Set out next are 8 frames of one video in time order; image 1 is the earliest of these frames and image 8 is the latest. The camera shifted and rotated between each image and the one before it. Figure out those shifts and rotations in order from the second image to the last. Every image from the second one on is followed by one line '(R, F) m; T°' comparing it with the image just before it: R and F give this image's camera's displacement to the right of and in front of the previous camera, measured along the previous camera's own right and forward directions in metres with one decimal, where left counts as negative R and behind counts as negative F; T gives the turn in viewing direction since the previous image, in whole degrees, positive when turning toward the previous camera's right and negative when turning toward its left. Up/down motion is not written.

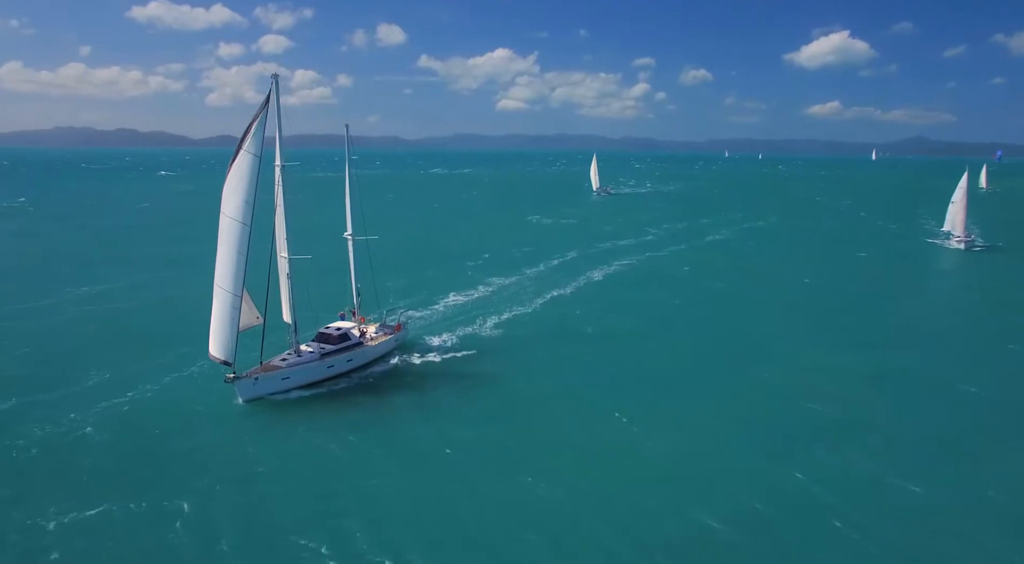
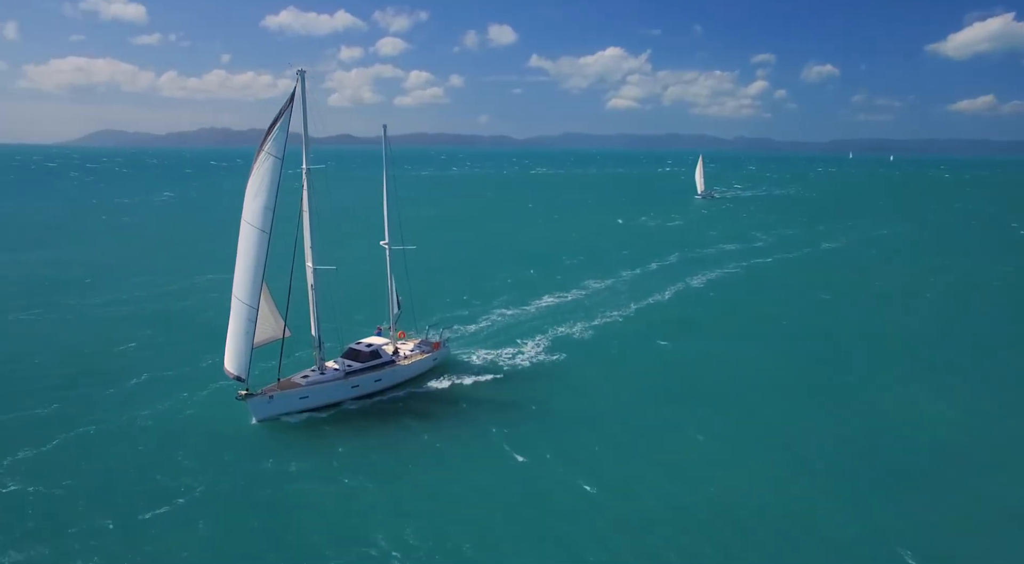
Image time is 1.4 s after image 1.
(+3.7, -0.4) m; -10°
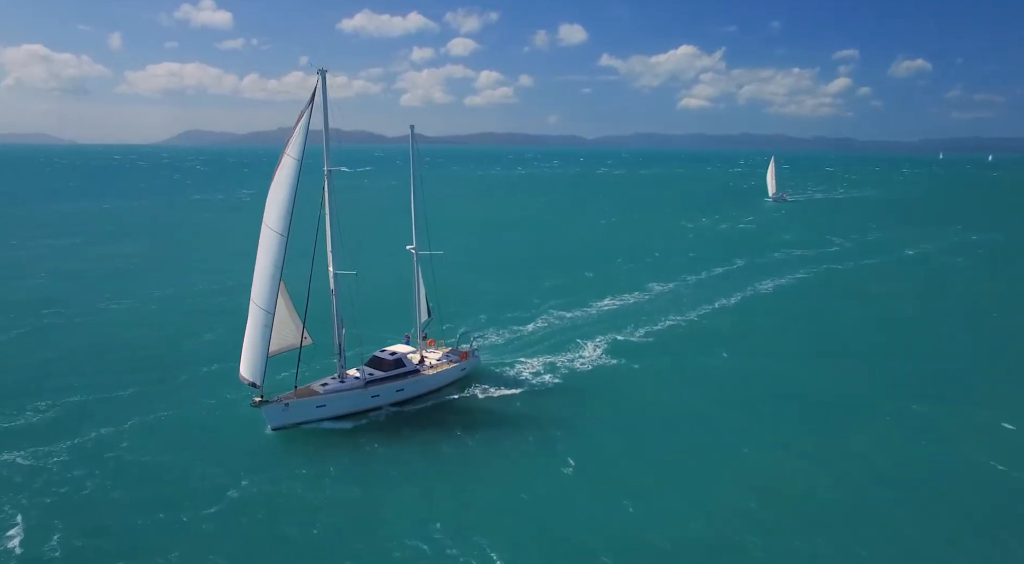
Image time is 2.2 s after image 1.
(+2.9, -0.2) m; -6°
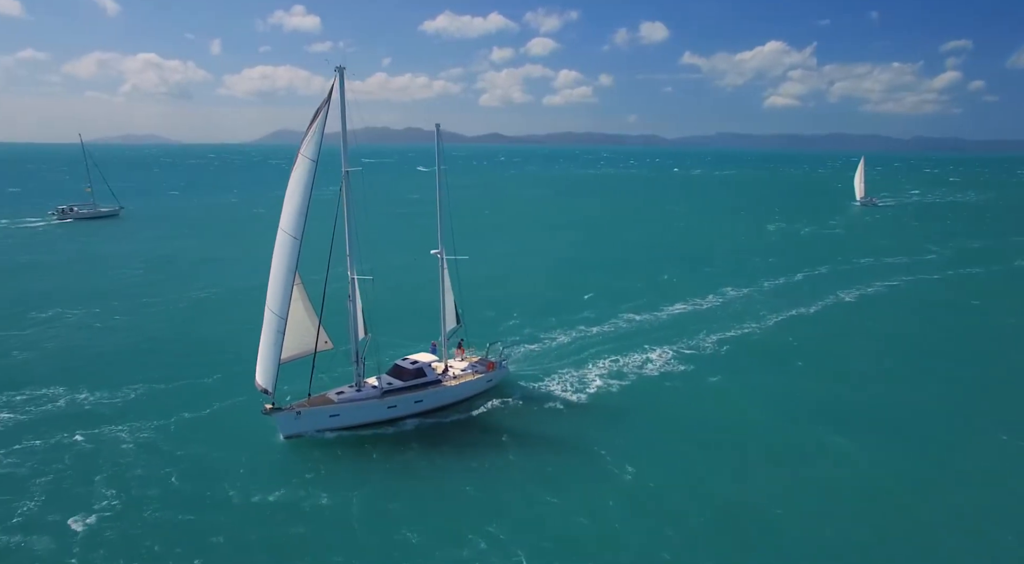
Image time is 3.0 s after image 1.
(+3.6, 0.0) m; -8°
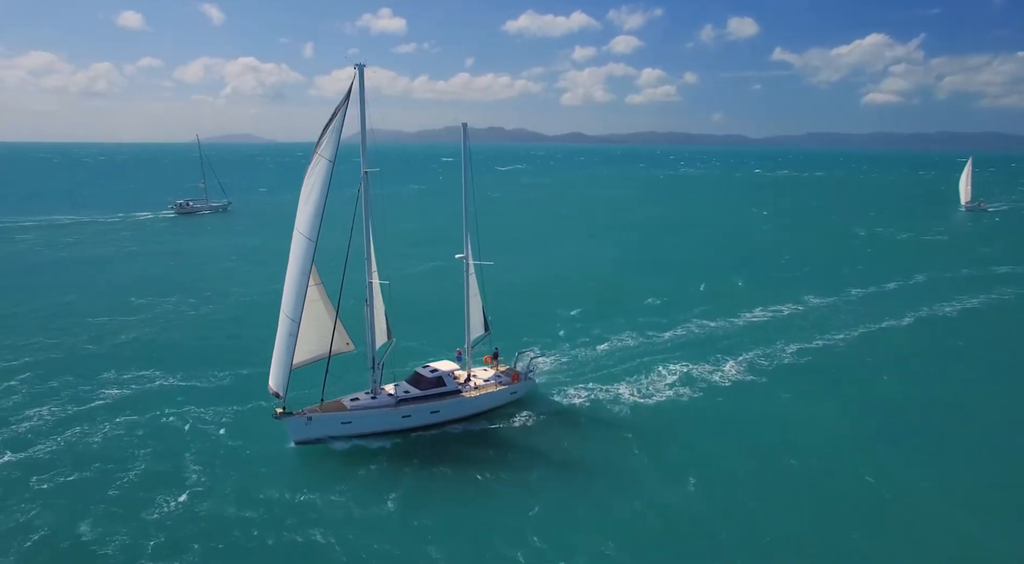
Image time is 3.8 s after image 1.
(+3.8, +0.3) m; -8°
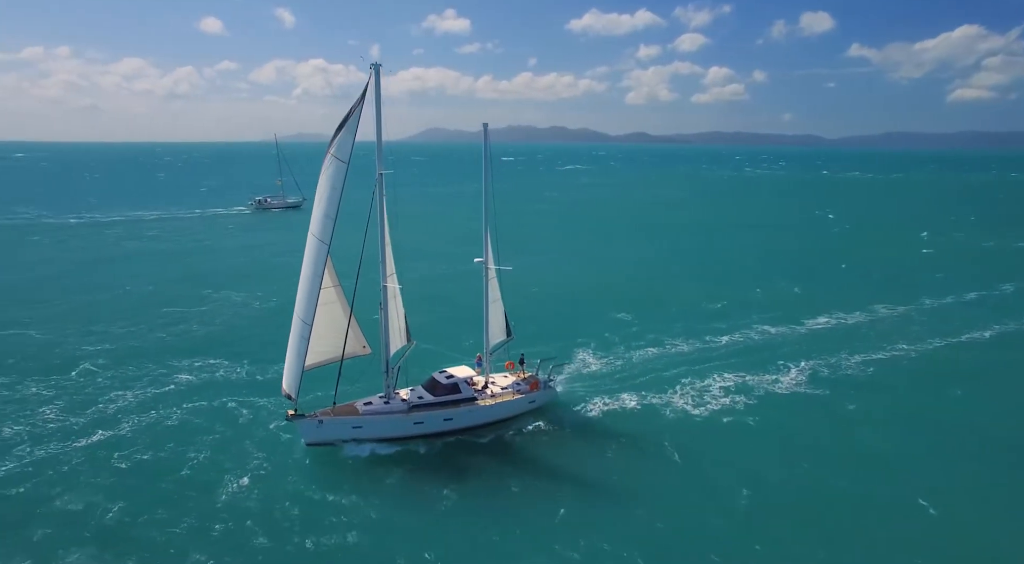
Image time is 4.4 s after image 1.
(+2.9, +0.3) m; -6°
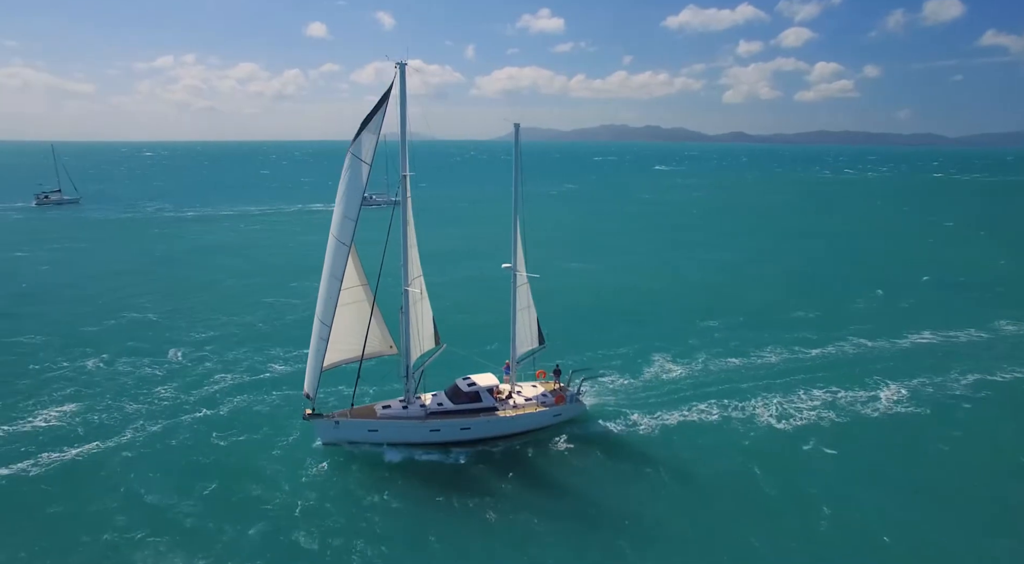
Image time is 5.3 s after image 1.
(+4.2, +0.7) m; -9°
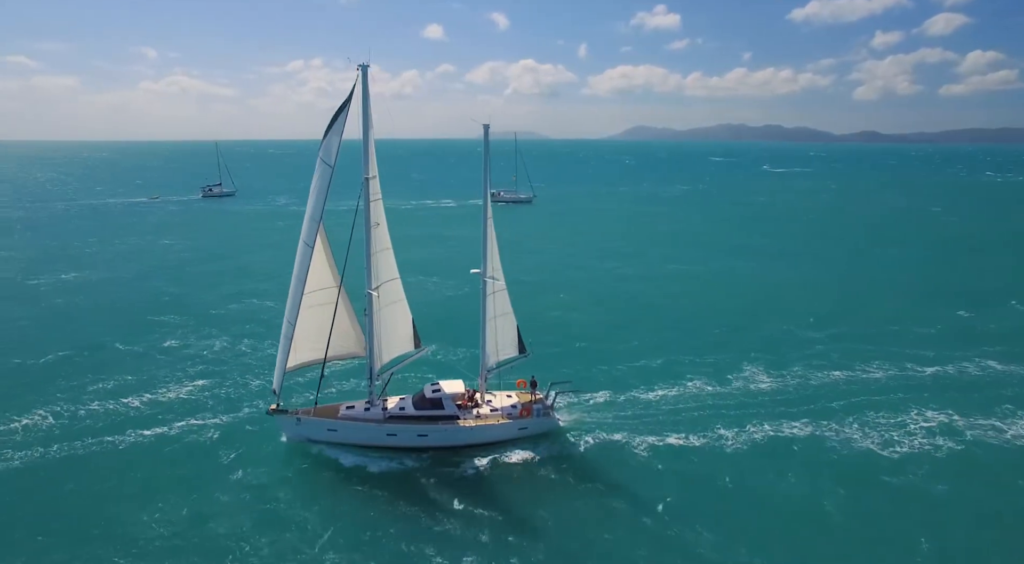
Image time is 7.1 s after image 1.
(+8.7, +2.0) m; -13°
